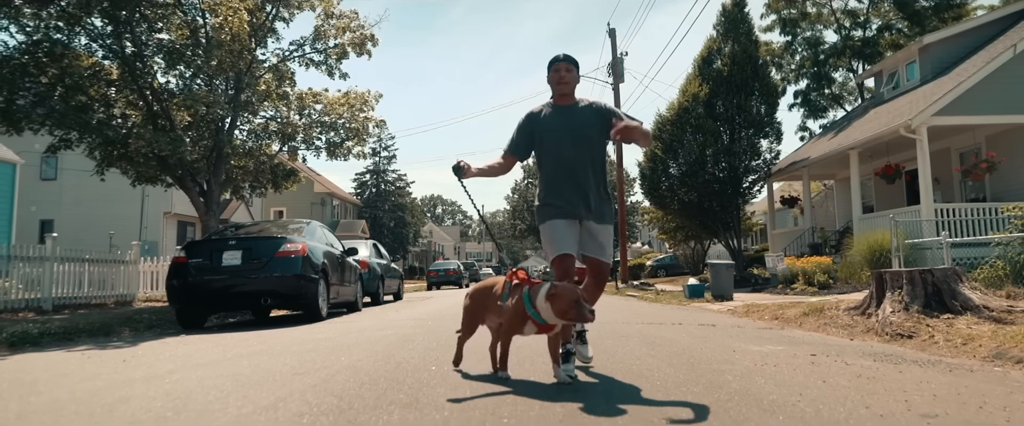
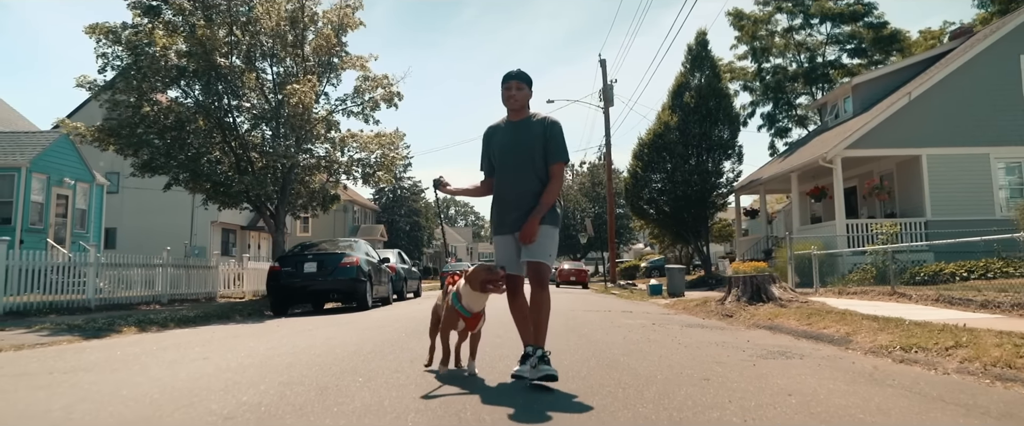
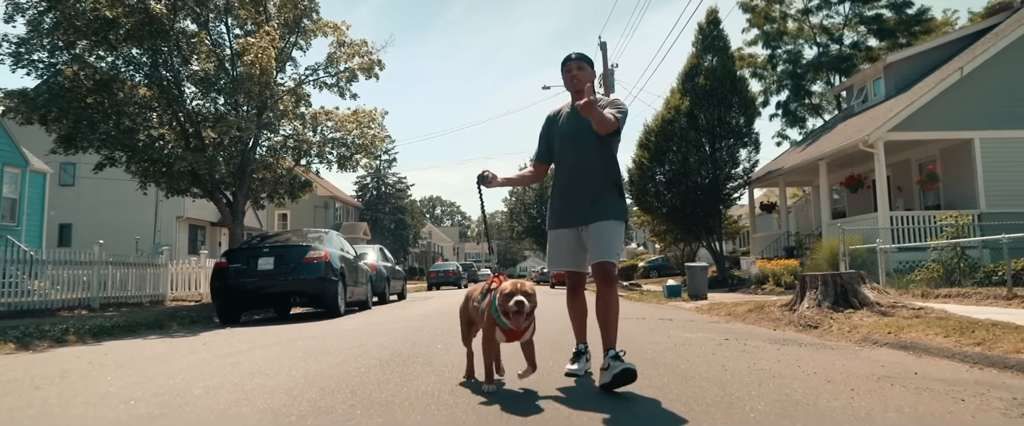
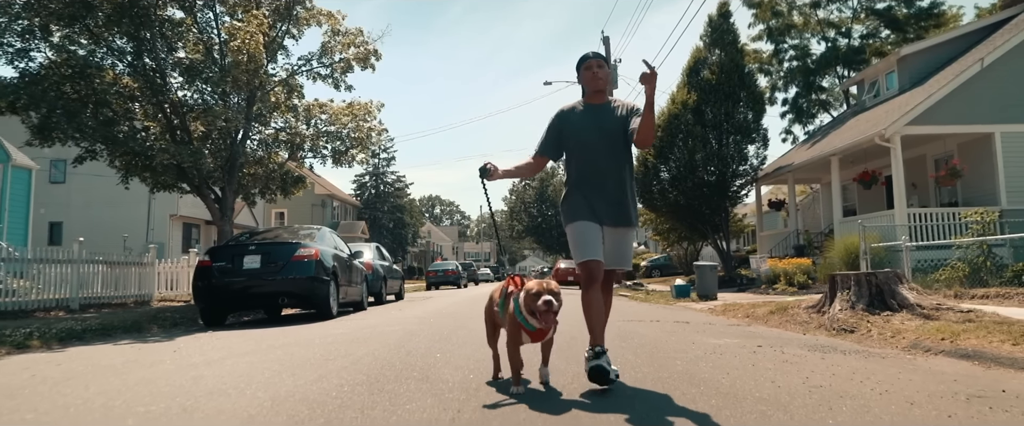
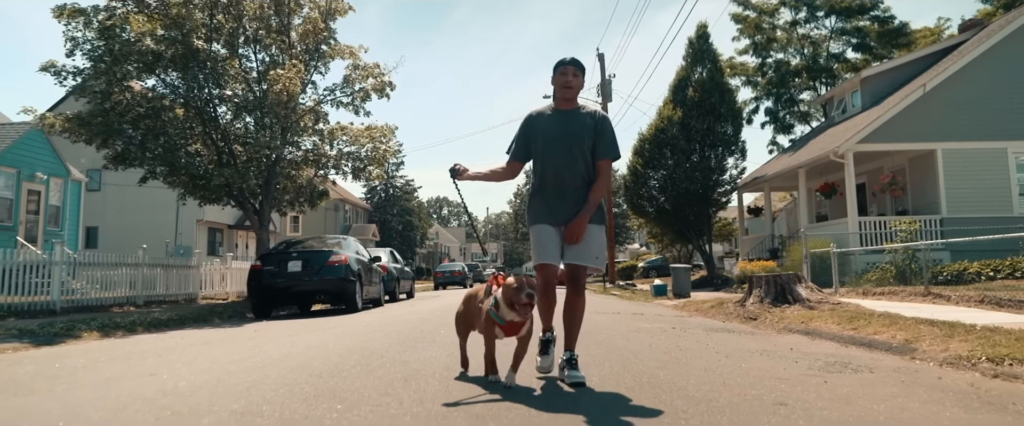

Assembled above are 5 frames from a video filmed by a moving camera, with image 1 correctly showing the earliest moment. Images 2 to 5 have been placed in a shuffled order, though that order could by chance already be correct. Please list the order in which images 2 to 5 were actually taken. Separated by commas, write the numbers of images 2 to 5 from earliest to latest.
4, 3, 5, 2
